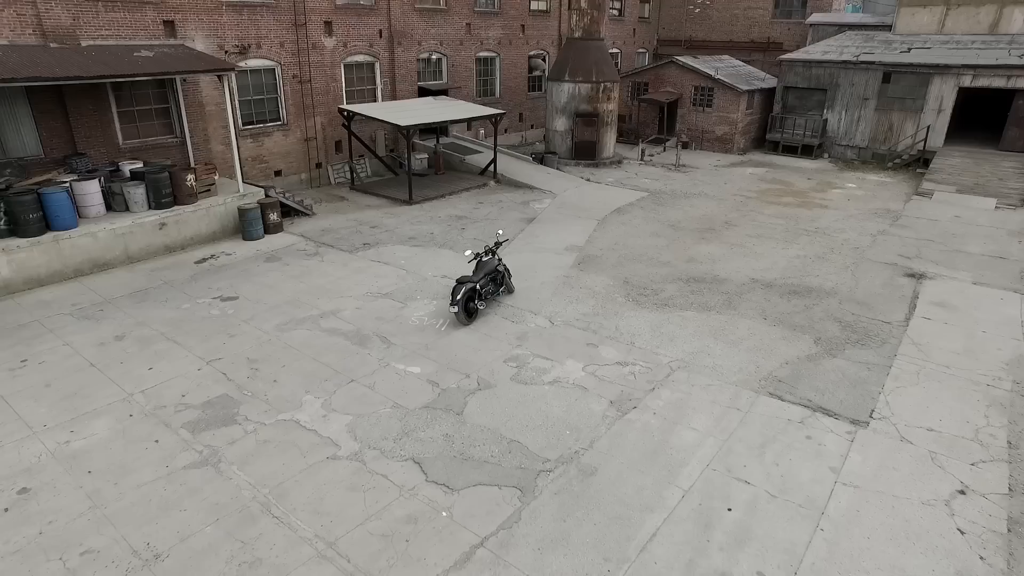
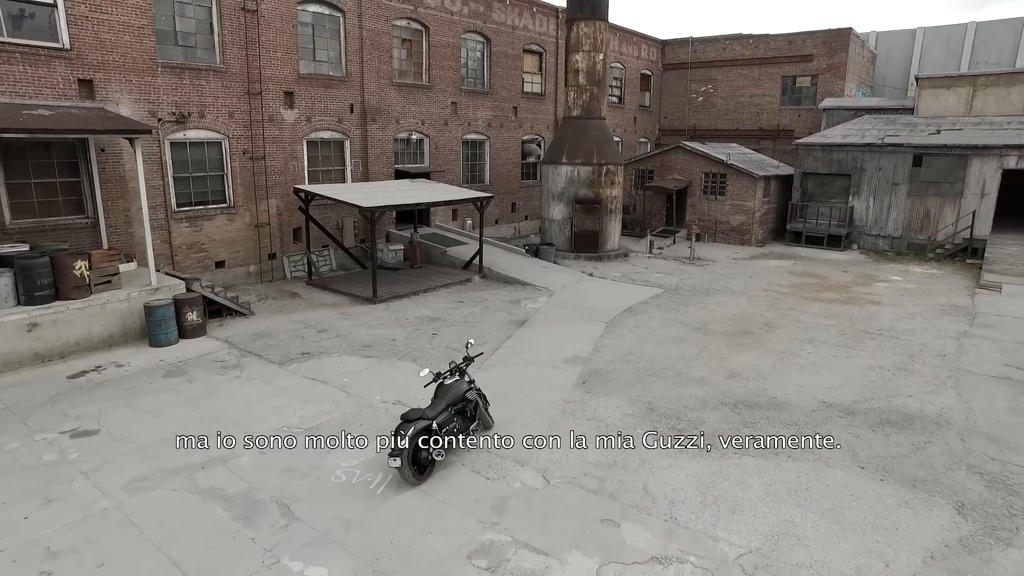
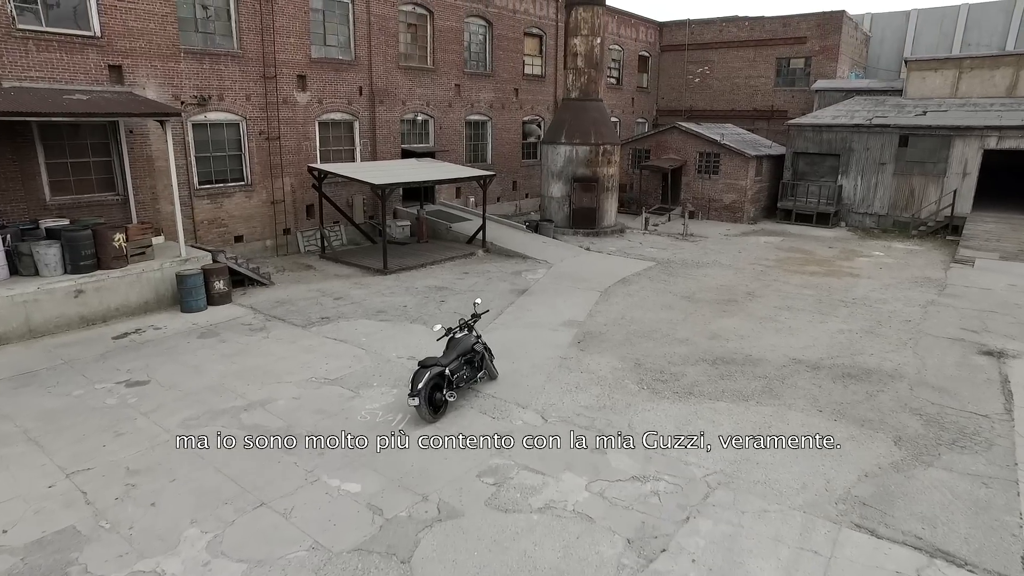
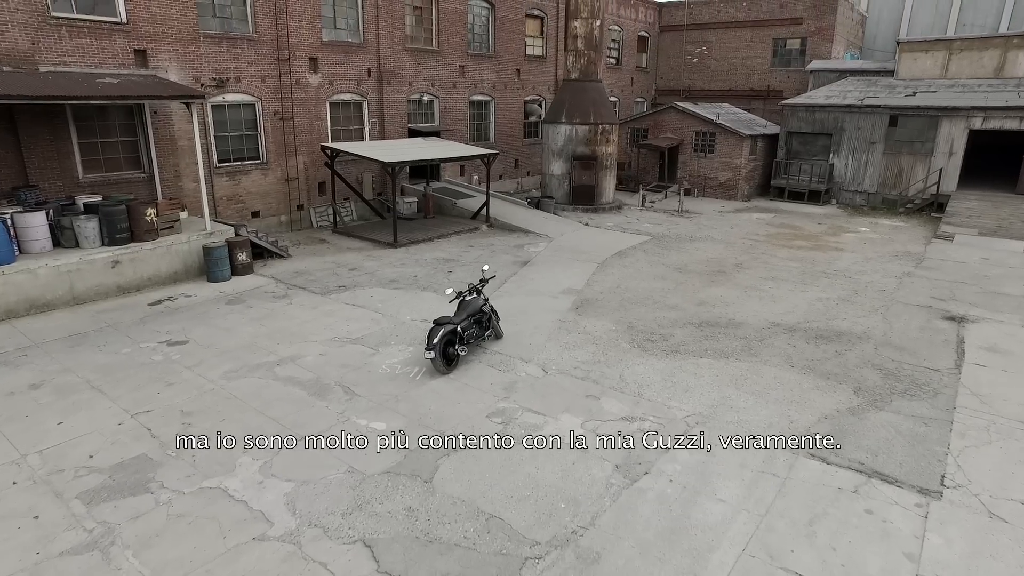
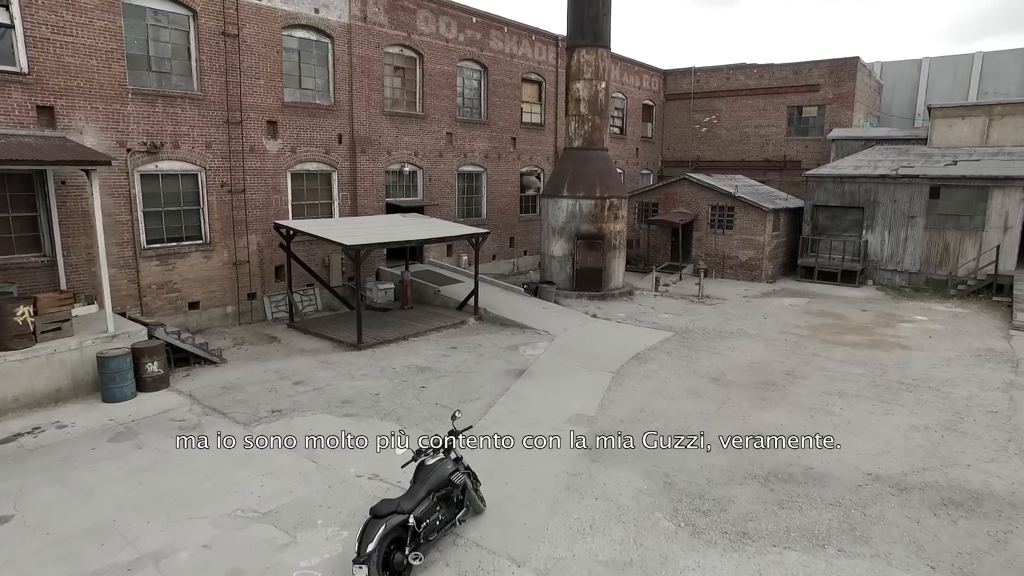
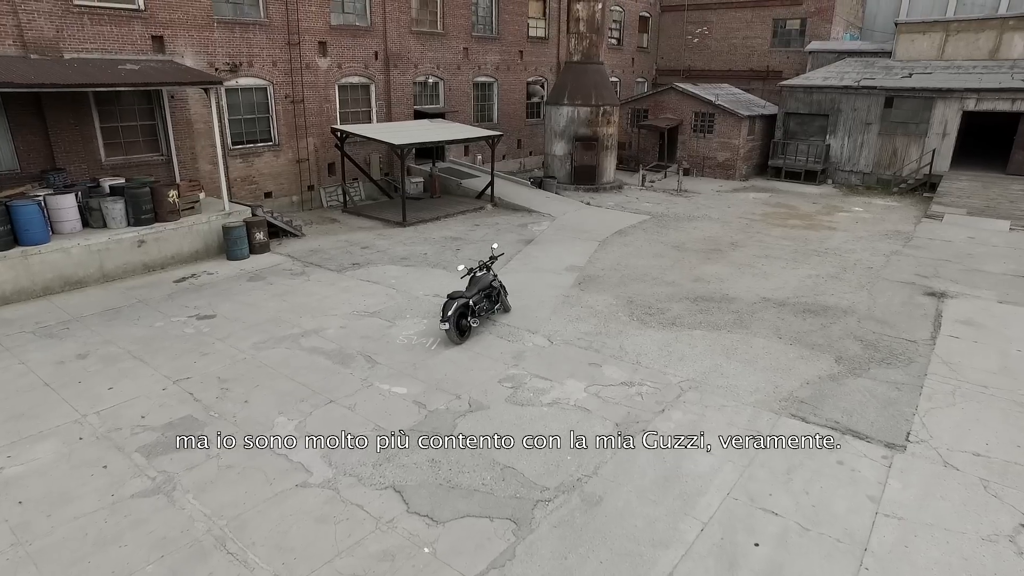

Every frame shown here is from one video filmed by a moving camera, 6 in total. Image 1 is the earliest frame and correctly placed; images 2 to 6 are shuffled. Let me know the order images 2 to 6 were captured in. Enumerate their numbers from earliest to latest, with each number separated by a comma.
6, 4, 3, 2, 5
